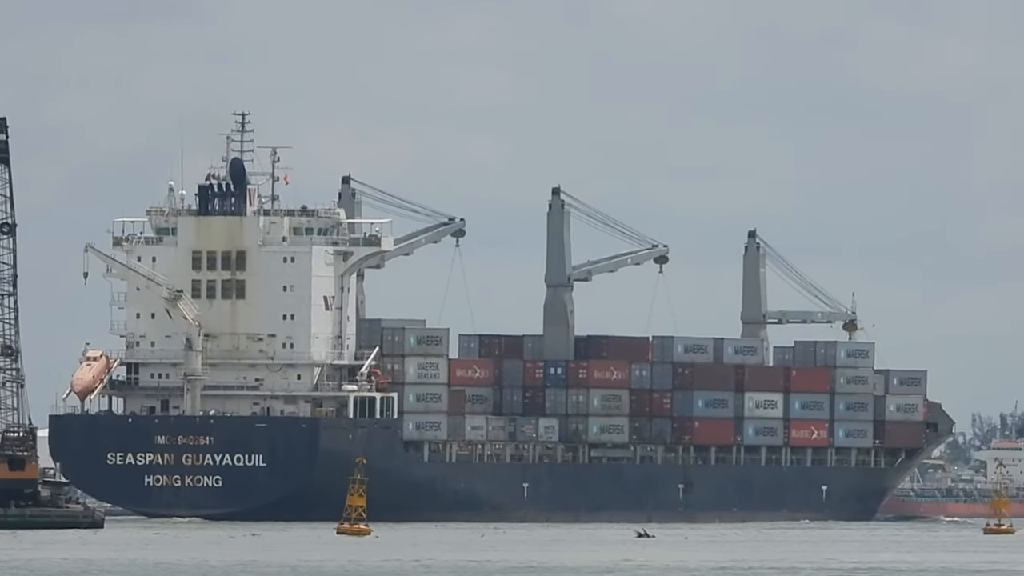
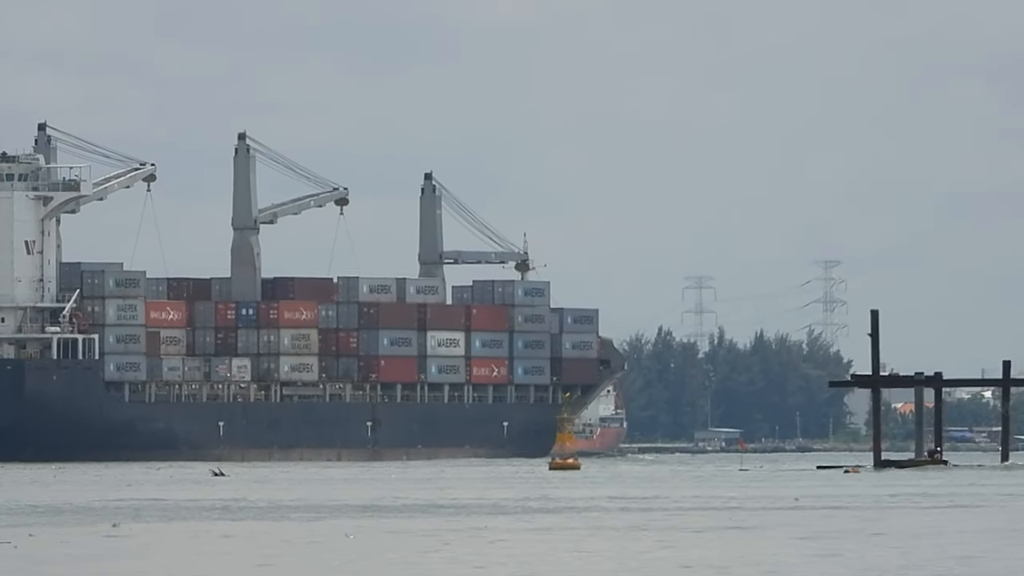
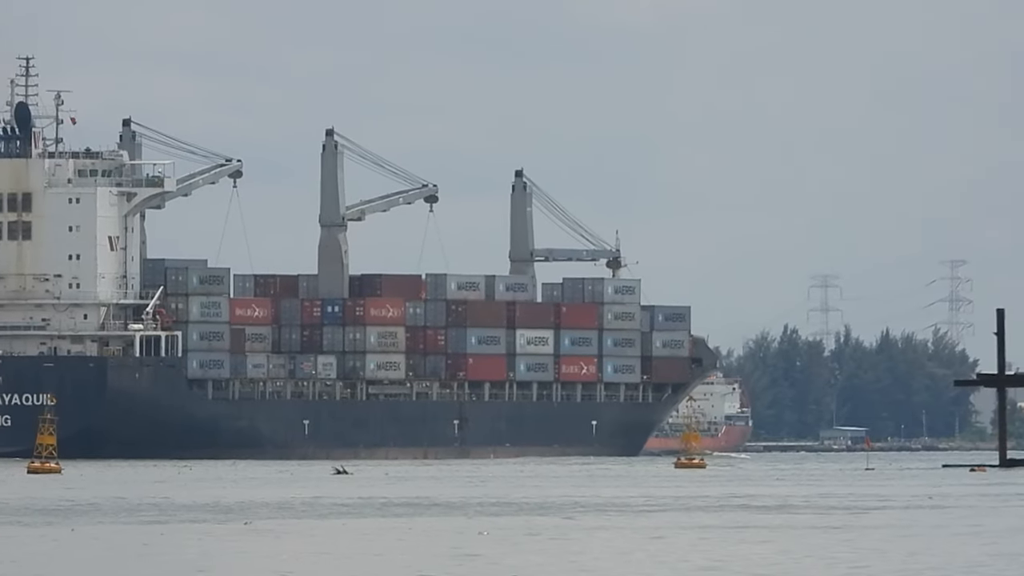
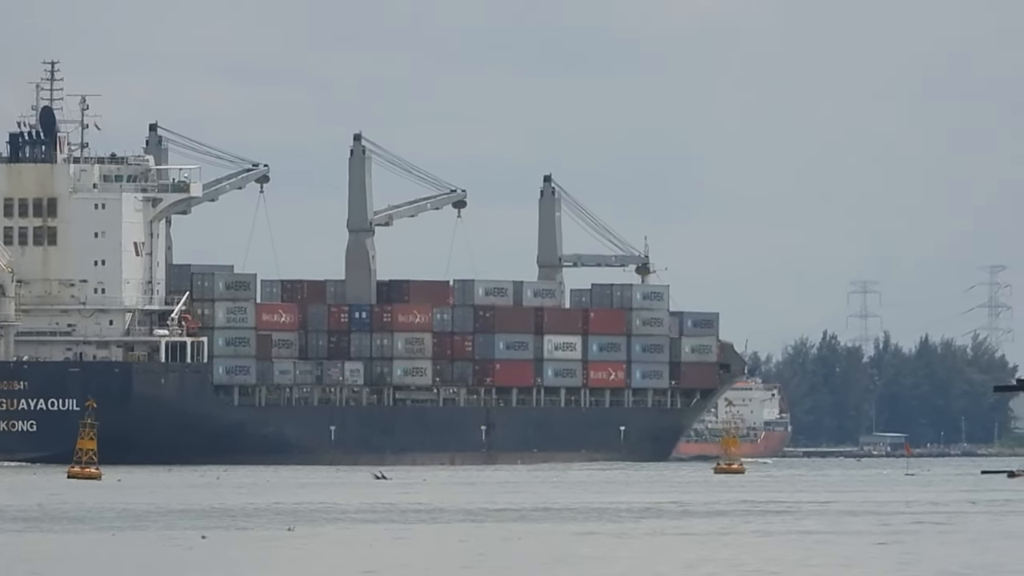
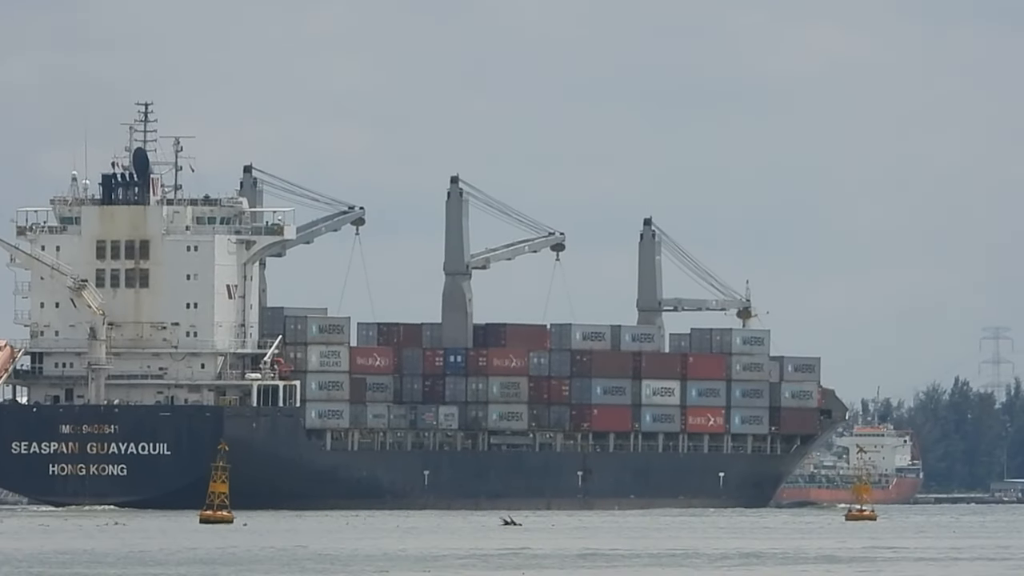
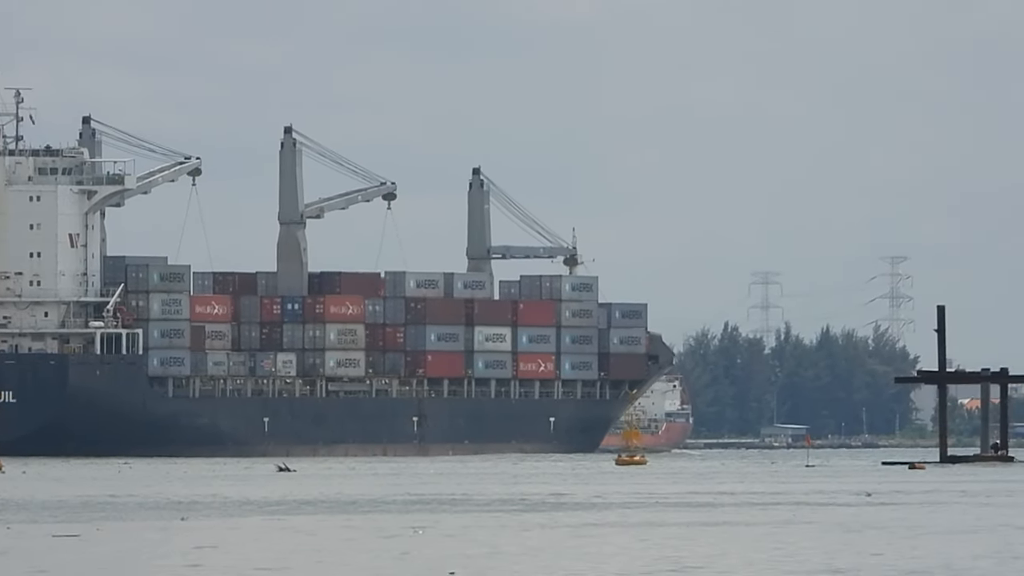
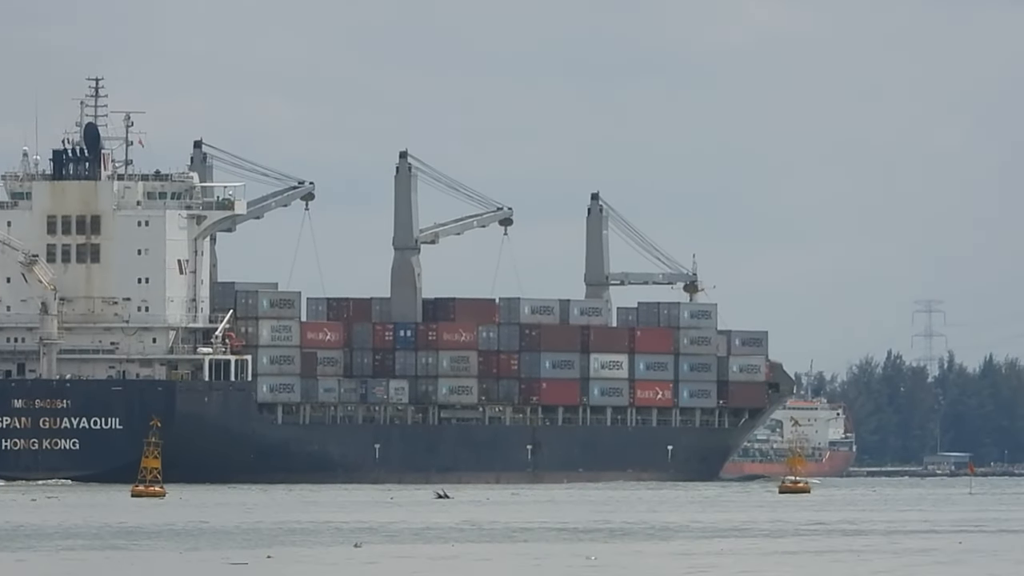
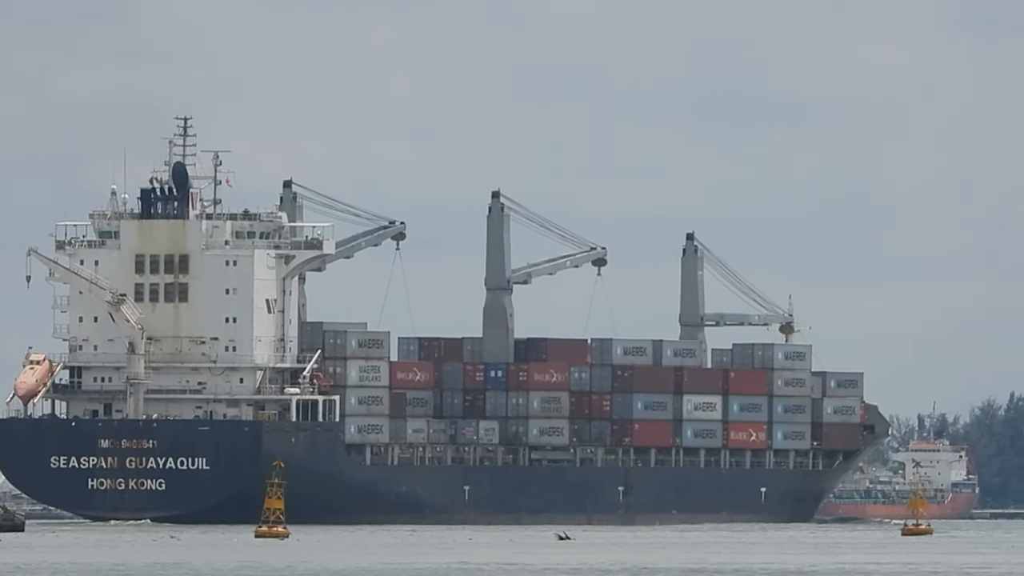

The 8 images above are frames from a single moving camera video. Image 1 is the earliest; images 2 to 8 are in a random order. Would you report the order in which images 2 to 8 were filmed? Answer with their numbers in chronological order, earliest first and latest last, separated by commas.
8, 5, 7, 4, 3, 6, 2
